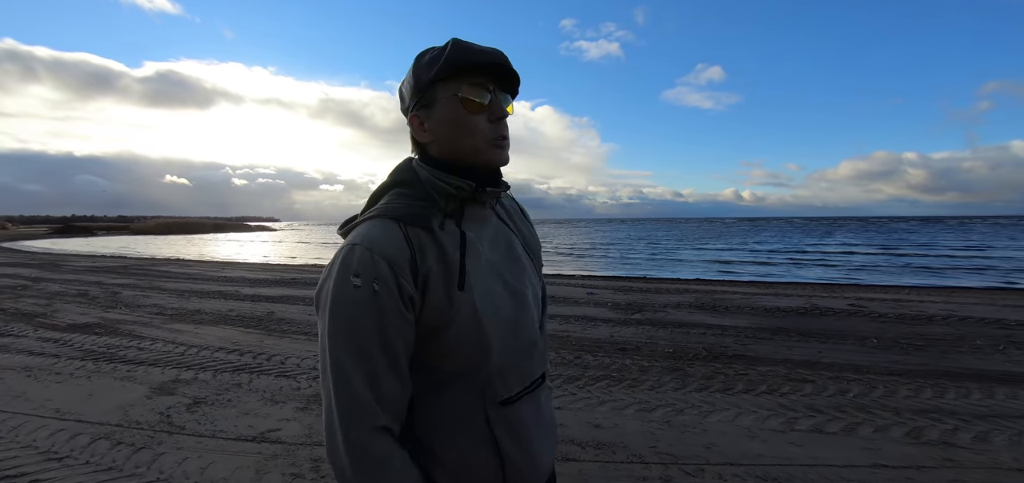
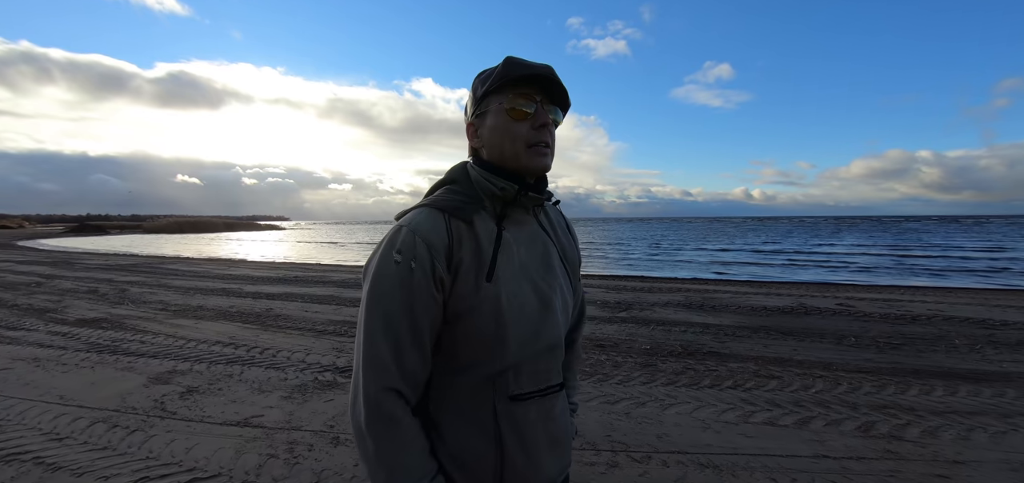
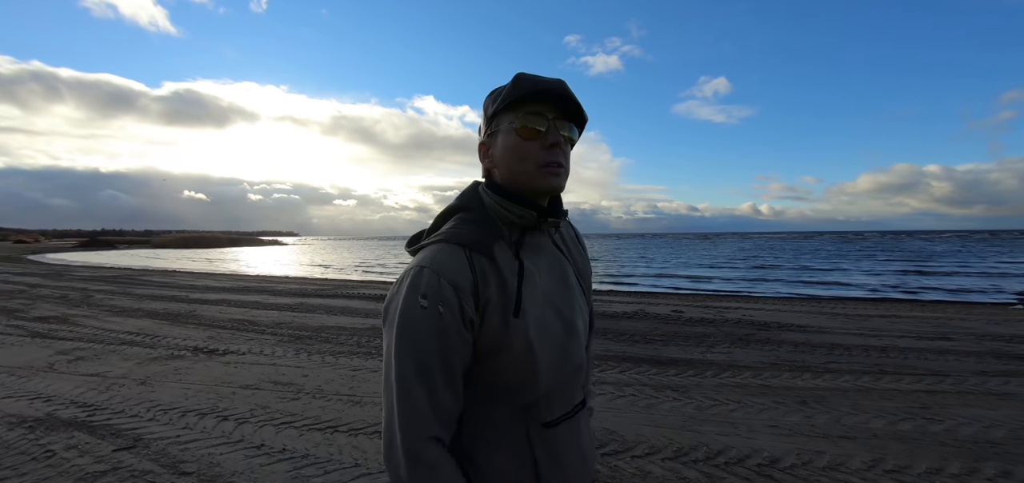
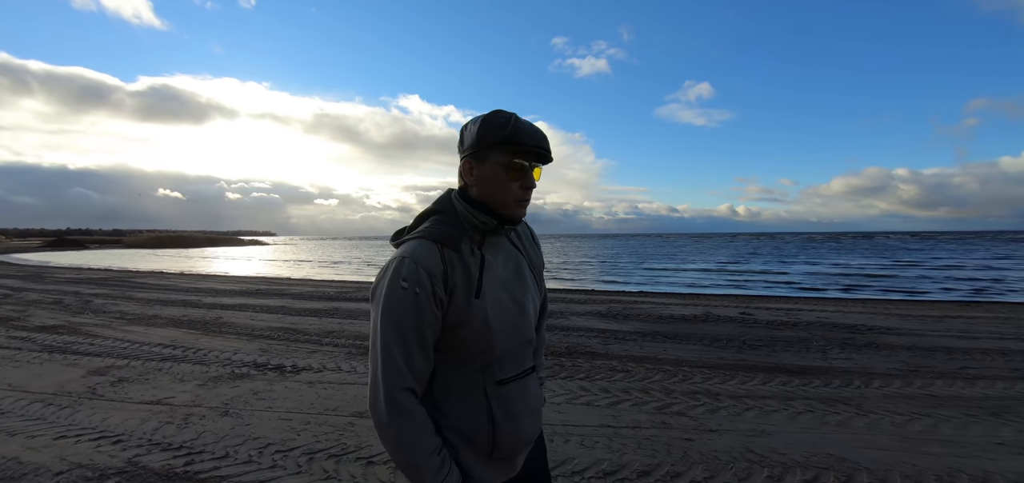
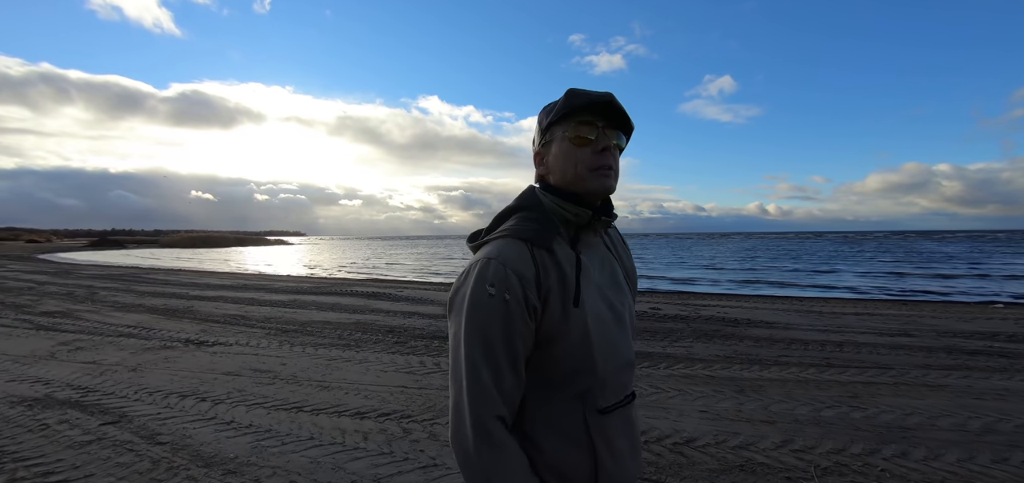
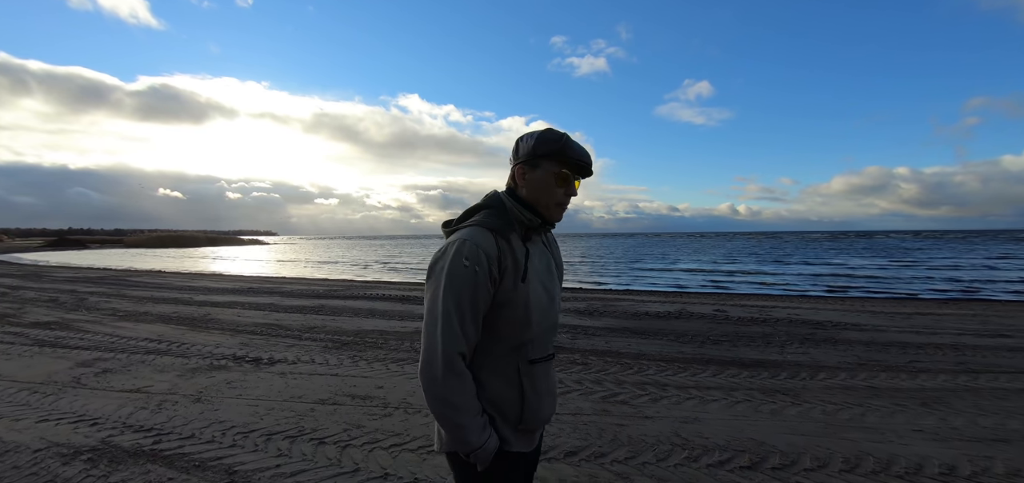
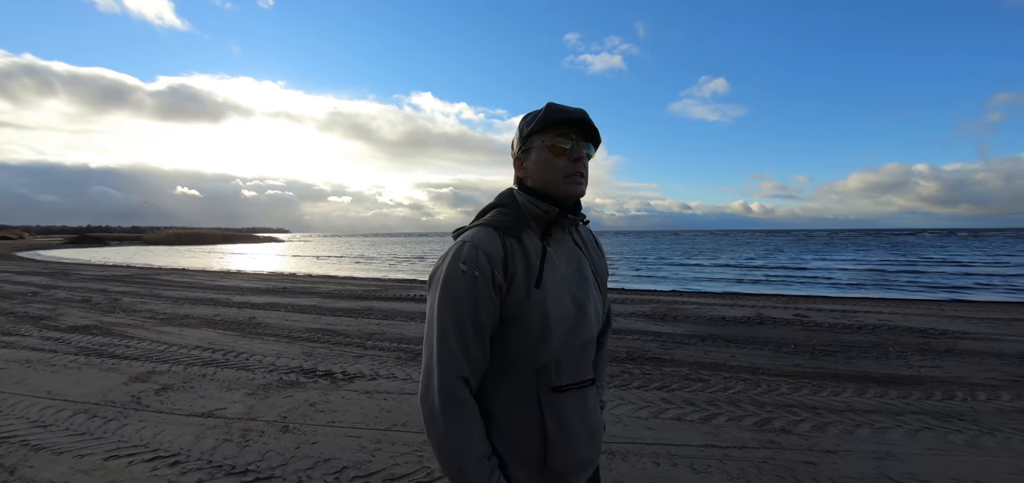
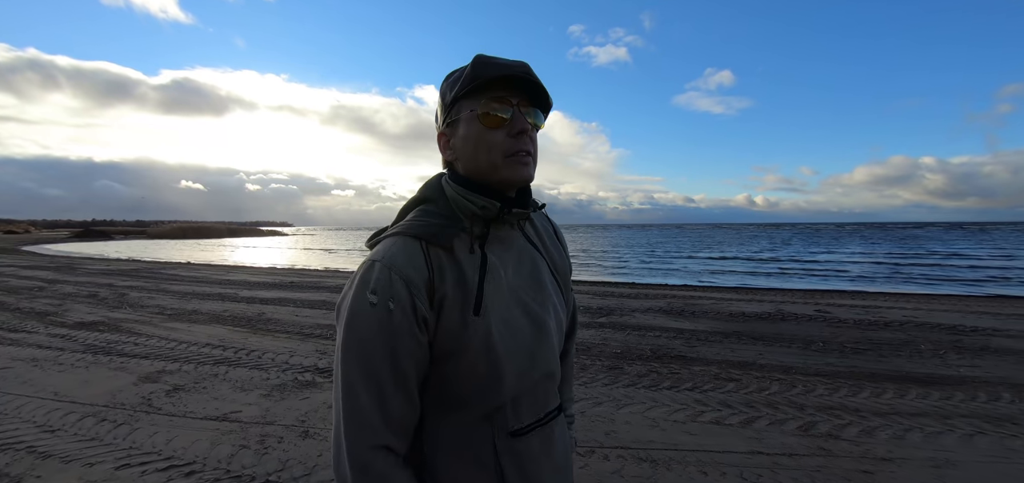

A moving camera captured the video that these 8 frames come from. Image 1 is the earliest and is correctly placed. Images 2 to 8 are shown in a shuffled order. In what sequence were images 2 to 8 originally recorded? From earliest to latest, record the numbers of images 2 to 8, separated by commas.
2, 8, 7, 4, 6, 3, 5
